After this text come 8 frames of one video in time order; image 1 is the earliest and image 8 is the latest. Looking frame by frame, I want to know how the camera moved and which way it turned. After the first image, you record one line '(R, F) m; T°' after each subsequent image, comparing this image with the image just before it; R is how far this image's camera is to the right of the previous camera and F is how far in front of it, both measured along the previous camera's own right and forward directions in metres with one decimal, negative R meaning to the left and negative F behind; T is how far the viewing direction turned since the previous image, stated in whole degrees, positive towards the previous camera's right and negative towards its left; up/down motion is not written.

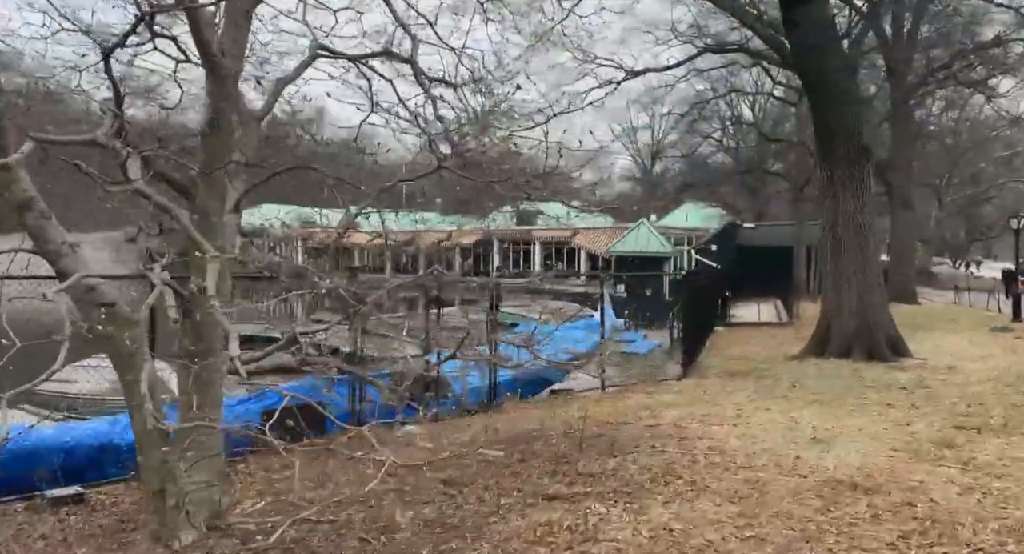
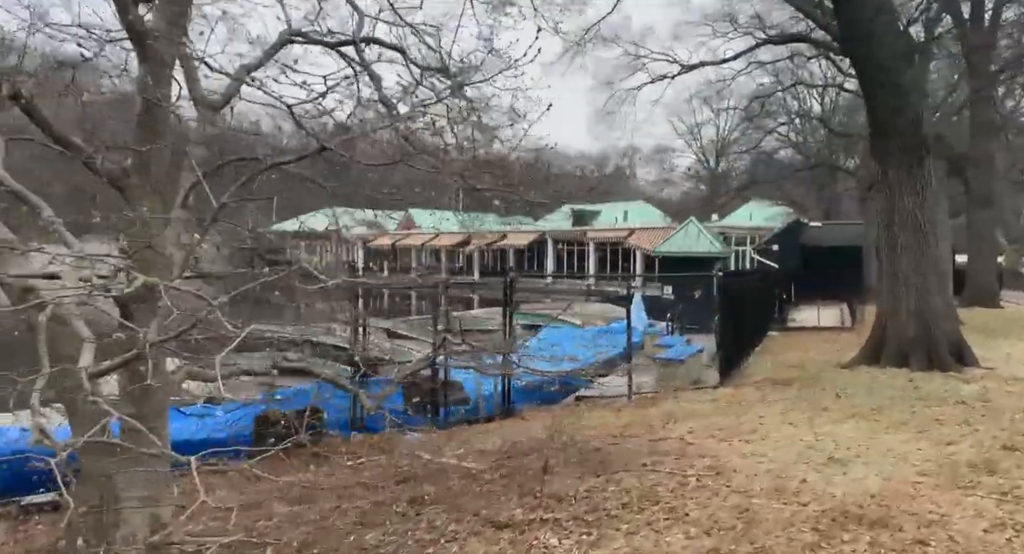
(+0.6, +0.5) m; -5°
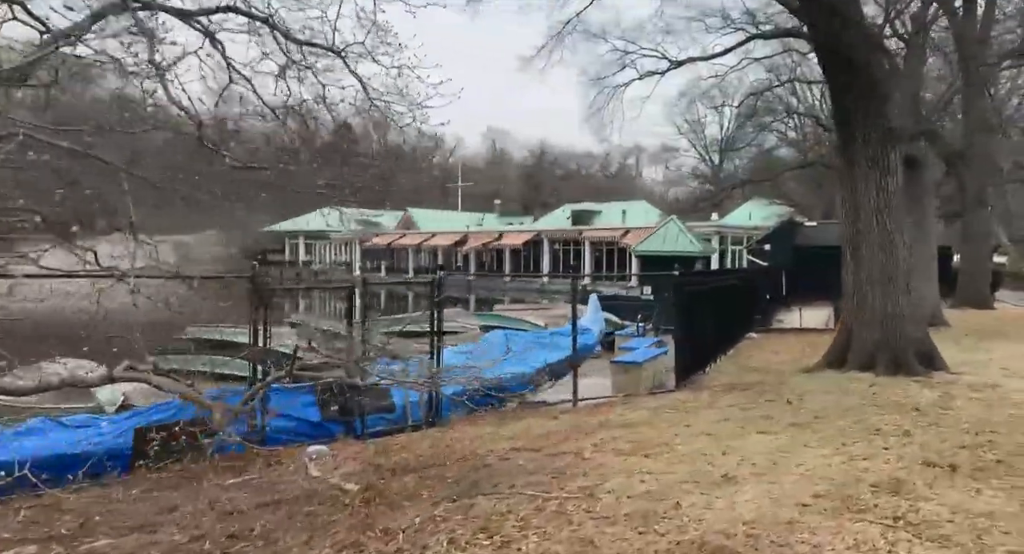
(+0.9, +0.5) m; -1°
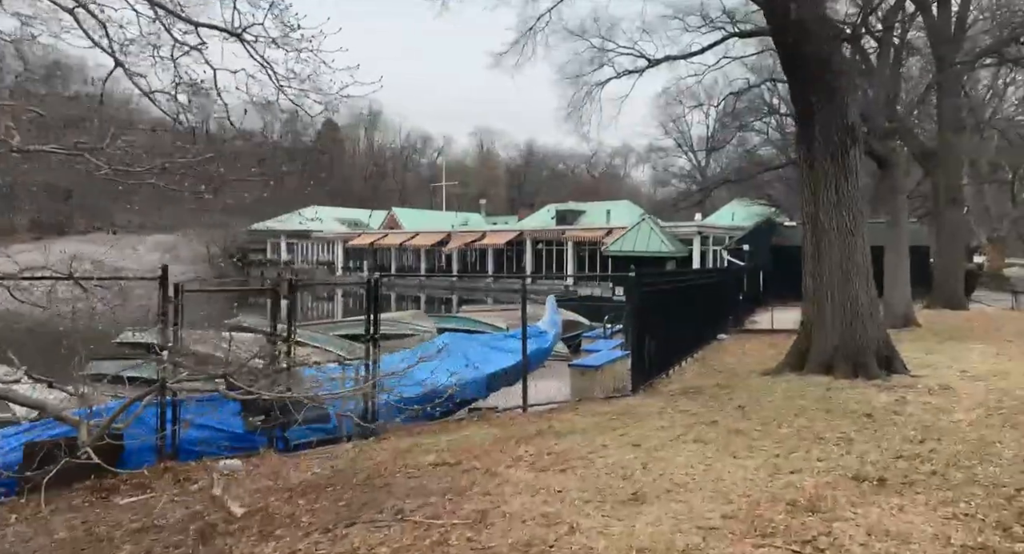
(+0.5, +0.3) m; +1°
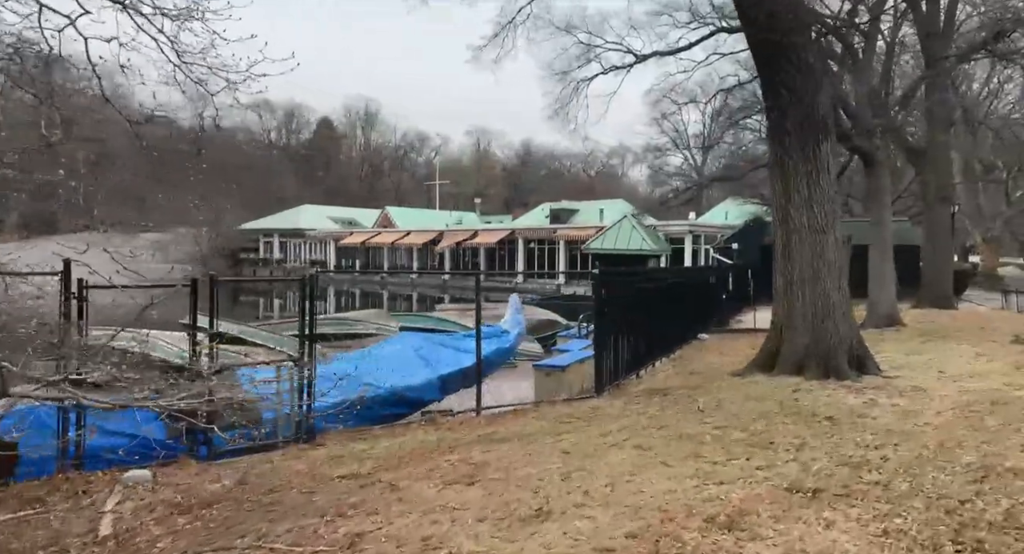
(+0.6, +0.4) m; 0°
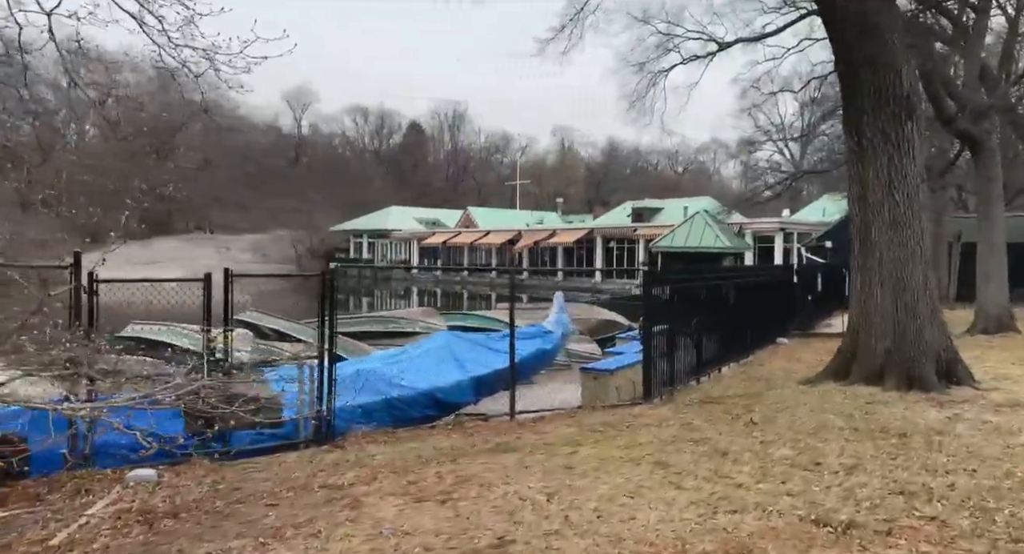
(+0.6, +0.7) m; -6°
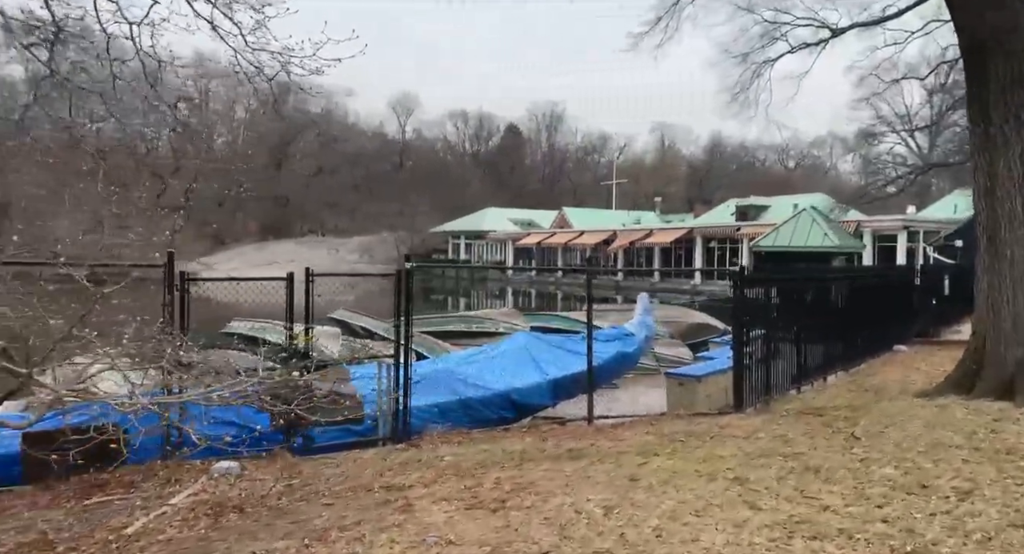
(+0.2, +0.3) m; -7°
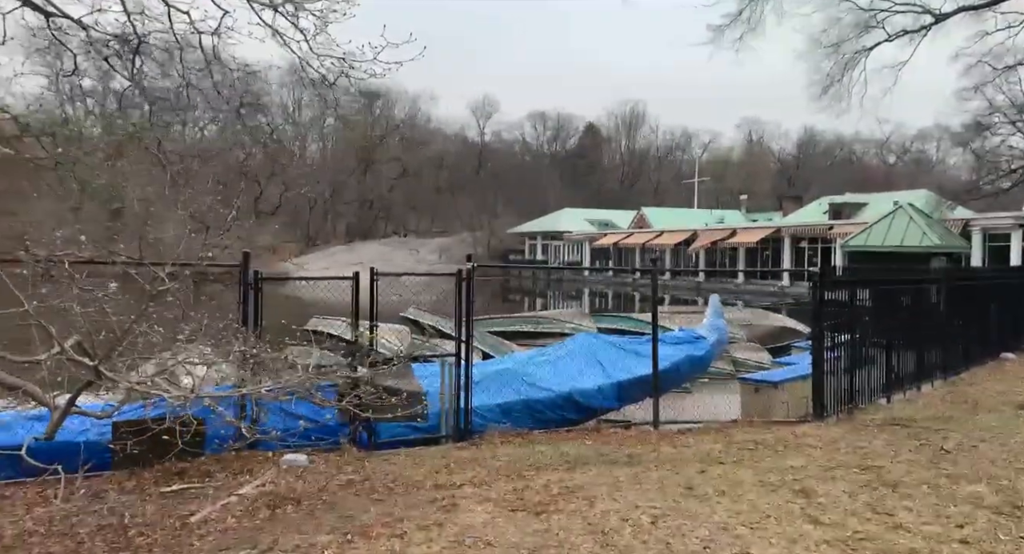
(+0.2, +0.1) m; -5°
